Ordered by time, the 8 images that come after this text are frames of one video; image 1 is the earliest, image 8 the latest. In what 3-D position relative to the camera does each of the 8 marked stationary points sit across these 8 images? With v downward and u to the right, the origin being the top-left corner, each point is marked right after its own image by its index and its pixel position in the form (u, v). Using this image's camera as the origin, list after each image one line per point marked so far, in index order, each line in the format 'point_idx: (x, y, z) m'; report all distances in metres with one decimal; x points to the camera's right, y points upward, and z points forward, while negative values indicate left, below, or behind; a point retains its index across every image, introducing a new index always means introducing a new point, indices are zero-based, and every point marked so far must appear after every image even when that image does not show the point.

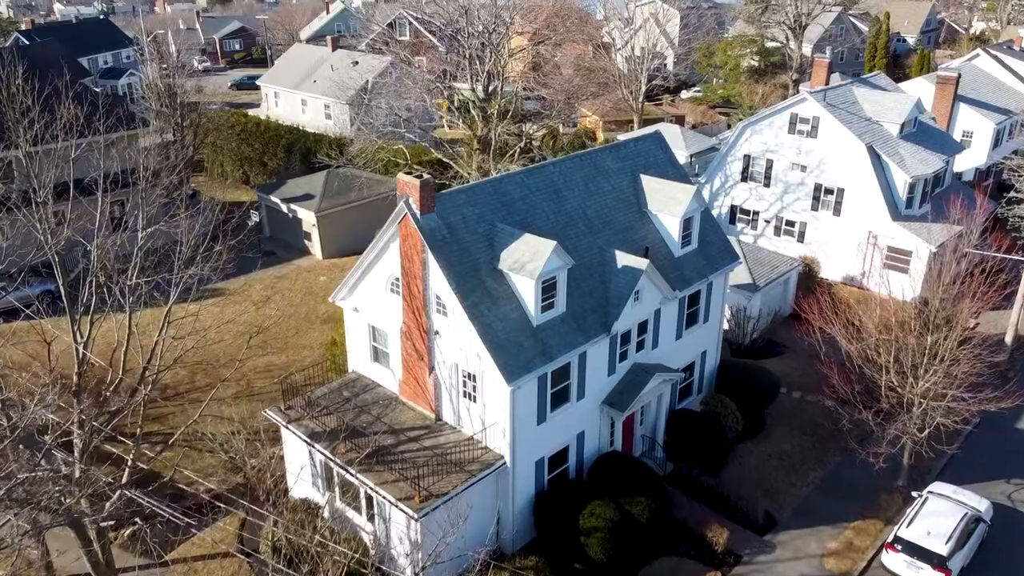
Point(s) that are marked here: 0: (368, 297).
0: (-3.0, -0.2, +17.0) m
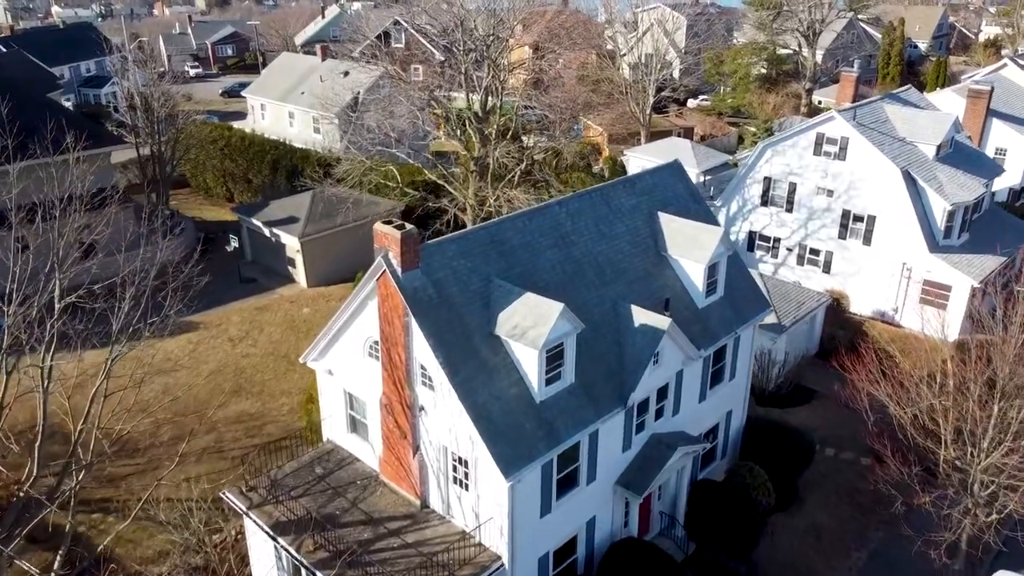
0: (-3.0, -1.3, +14.6) m
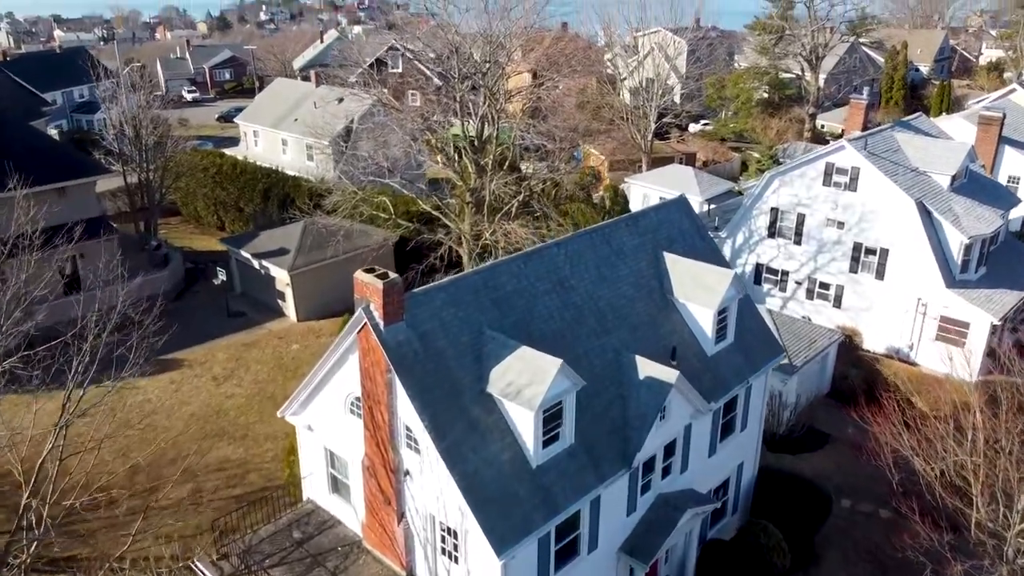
0: (-3.1, -2.1, +13.5) m
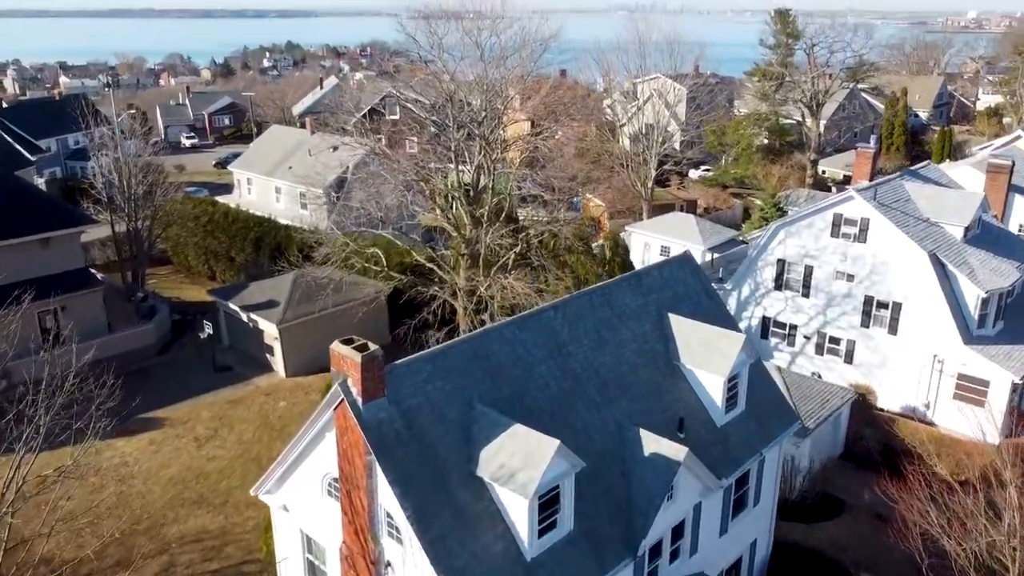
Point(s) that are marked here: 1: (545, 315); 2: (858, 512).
0: (-3.2, -3.1, +12.3) m
1: (+0.5, -0.4, +12.9) m
2: (+8.4, -5.4, +19.9) m
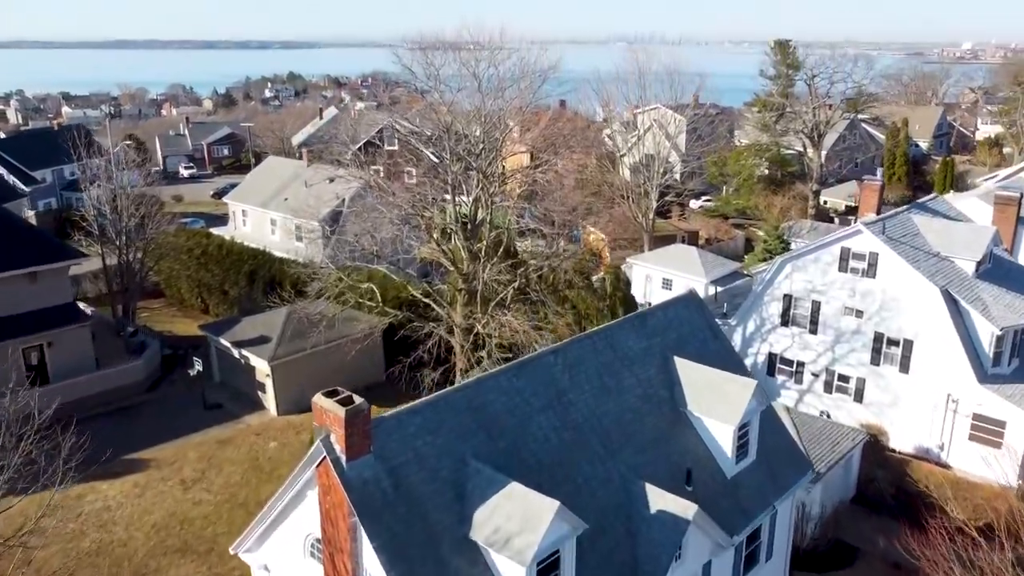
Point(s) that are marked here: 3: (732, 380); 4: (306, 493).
0: (-3.2, -3.8, +11.5) m
1: (+0.5, -1.1, +12.2) m
2: (+8.4, -6.3, +18.9) m
3: (+3.5, -1.5, +12.9) m
4: (-2.7, -2.6, +10.6) m
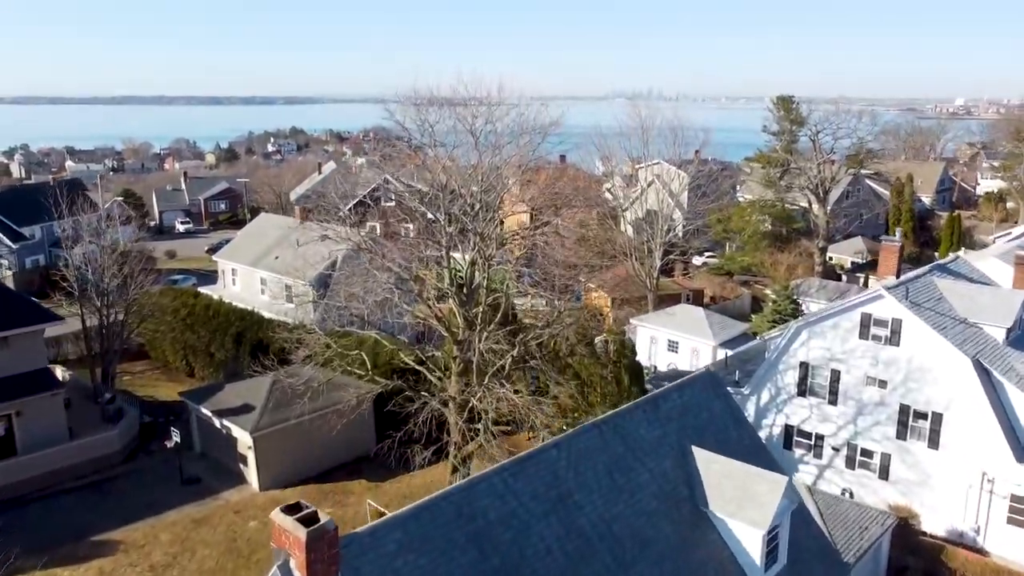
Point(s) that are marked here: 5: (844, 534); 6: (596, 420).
0: (-3.3, -4.8, +9.7) m
1: (+0.4, -2.2, +10.6) m
2: (+8.3, -7.8, +17.0) m
3: (+3.4, -2.6, +11.3) m
4: (-2.7, -3.6, +8.9) m
5: (+7.5, -5.6, +18.6) m
6: (+1.2, -1.9, +11.6) m
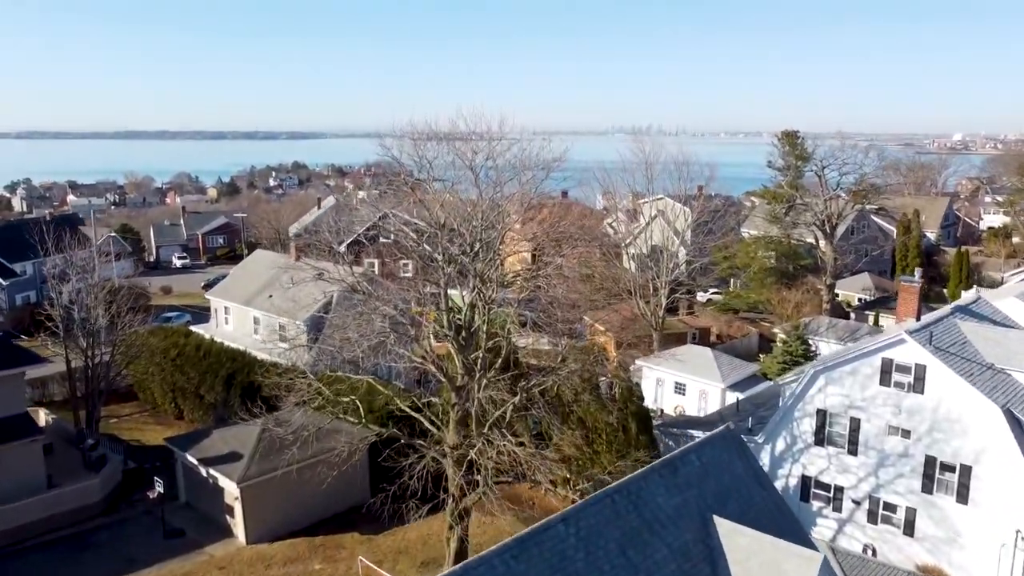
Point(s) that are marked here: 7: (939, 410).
0: (-3.3, -5.4, +8.4) m
1: (+0.5, -2.8, +9.4) m
2: (+8.3, -8.8, +15.6) m
3: (+3.5, -3.3, +10.1) m
4: (-2.7, -4.2, +7.6) m
5: (+7.5, -6.6, +17.2) m
6: (+1.2, -2.5, +10.4) m
7: (+10.3, -3.0, +19.6) m
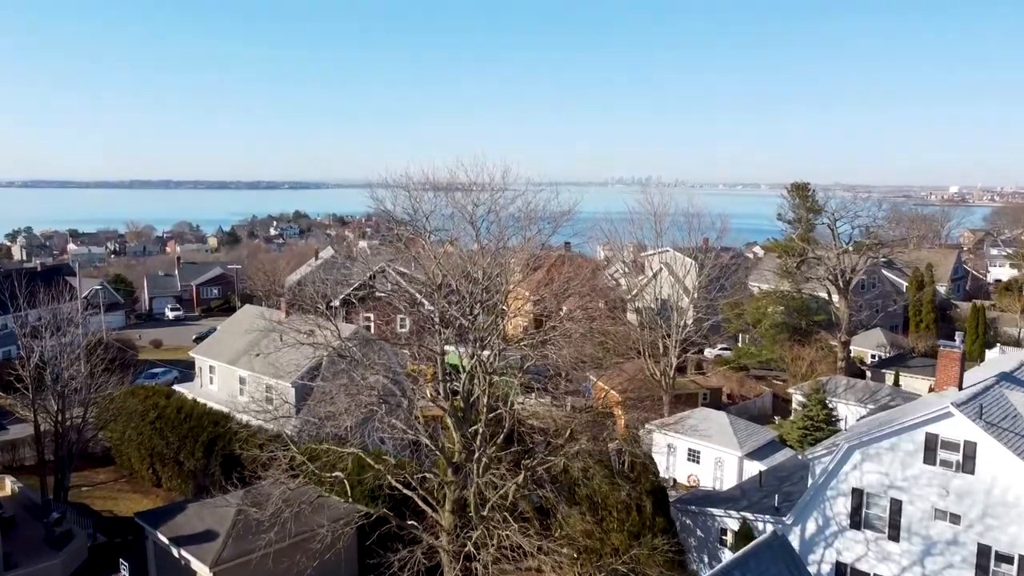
0: (-3.2, -6.2, +6.2) m
1: (+0.5, -3.6, +7.4) m
2: (+8.4, -10.0, +13.1) m
3: (+3.5, -4.2, +8.0) m
4: (-2.6, -4.9, +5.5) m
5: (+7.6, -7.9, +14.9) m
6: (+1.3, -3.4, +8.3) m
7: (+10.3, -4.4, +17.5) m
